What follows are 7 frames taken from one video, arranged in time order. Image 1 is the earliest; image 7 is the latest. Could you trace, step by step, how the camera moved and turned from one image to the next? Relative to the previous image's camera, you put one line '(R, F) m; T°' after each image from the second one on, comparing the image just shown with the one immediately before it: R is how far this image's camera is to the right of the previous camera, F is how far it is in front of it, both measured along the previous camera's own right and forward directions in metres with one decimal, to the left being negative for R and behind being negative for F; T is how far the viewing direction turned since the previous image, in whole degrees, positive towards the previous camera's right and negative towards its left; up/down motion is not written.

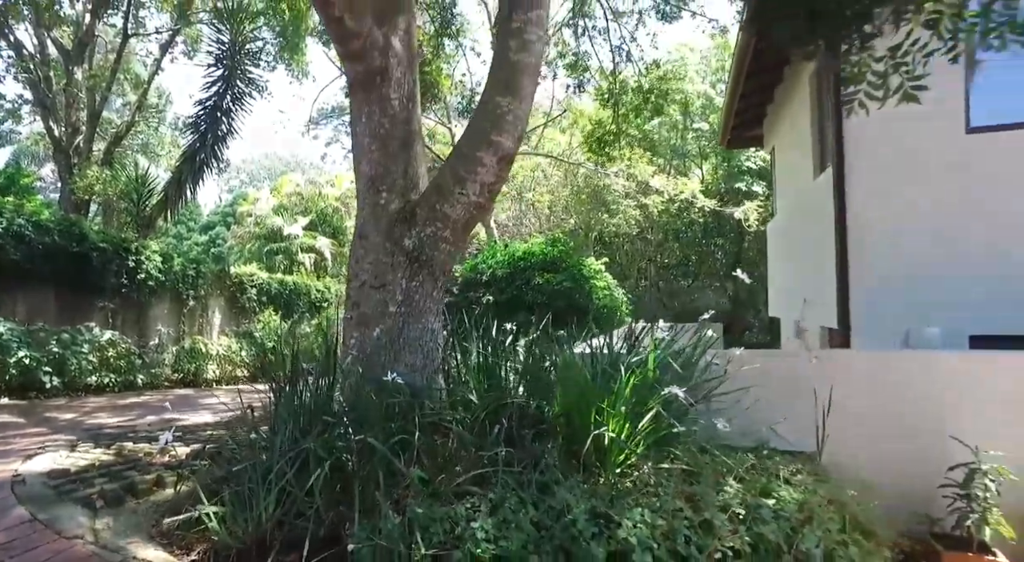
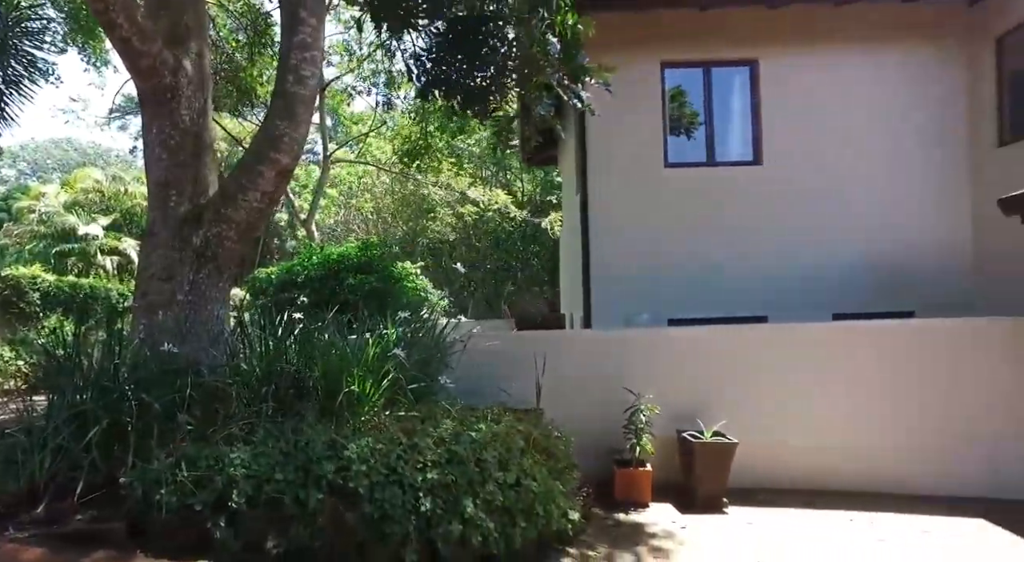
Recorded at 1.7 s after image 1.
(+0.6, -1.4) m; +14°
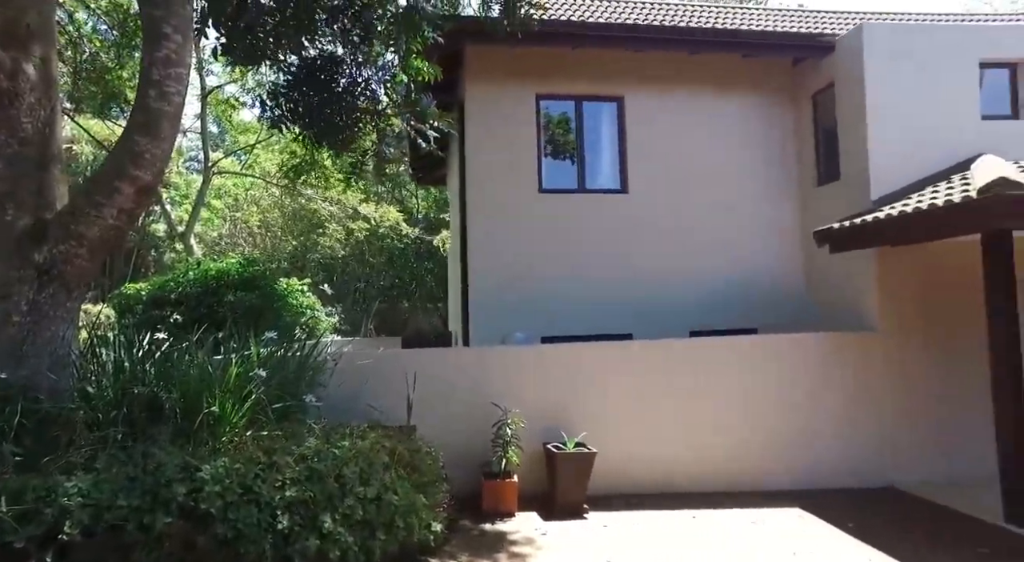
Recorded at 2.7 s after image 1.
(+0.3, -0.3) m; +9°
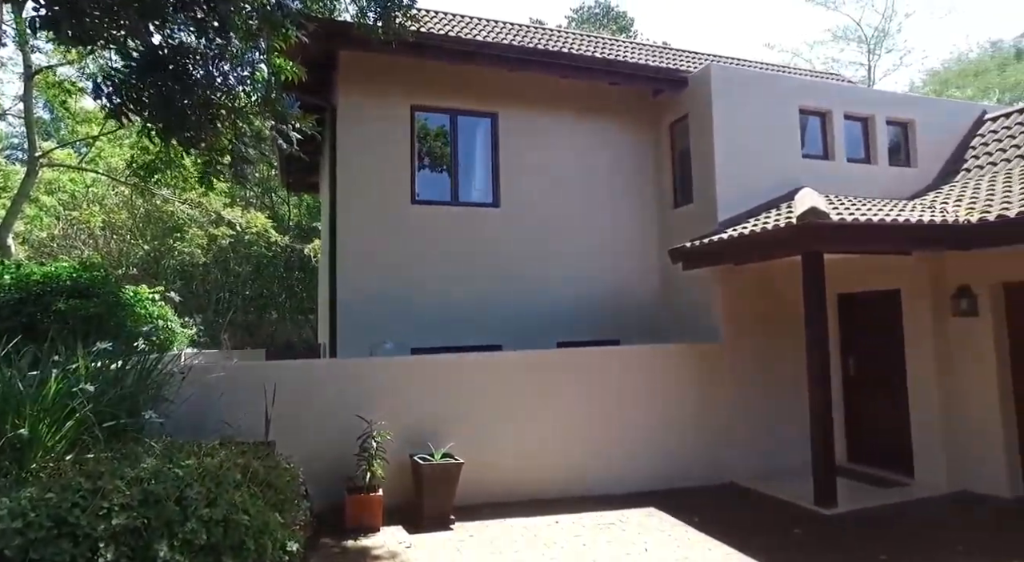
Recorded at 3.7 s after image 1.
(+0.1, -0.1) m; +11°
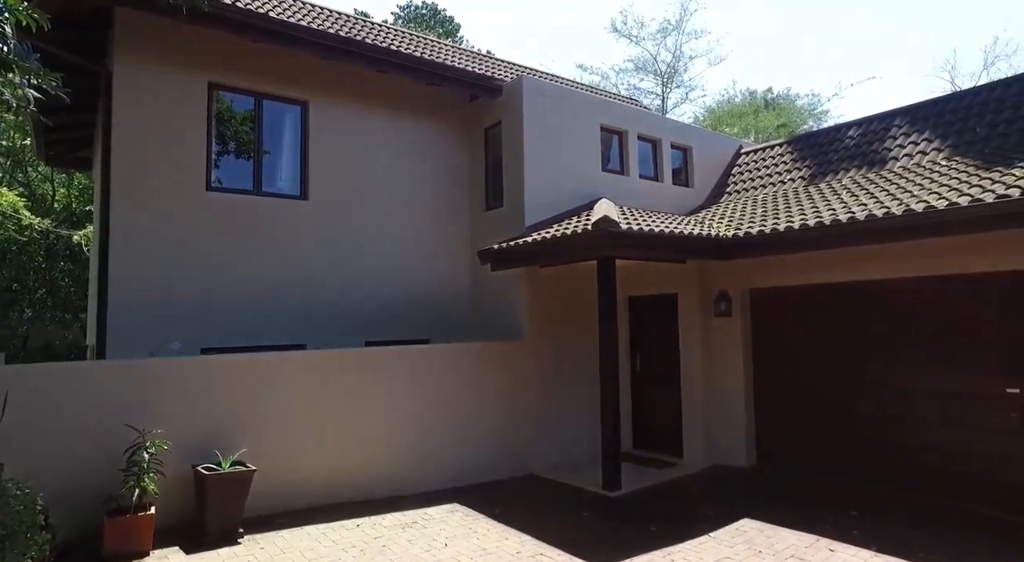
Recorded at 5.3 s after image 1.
(+0.1, 0.0) m; +17°
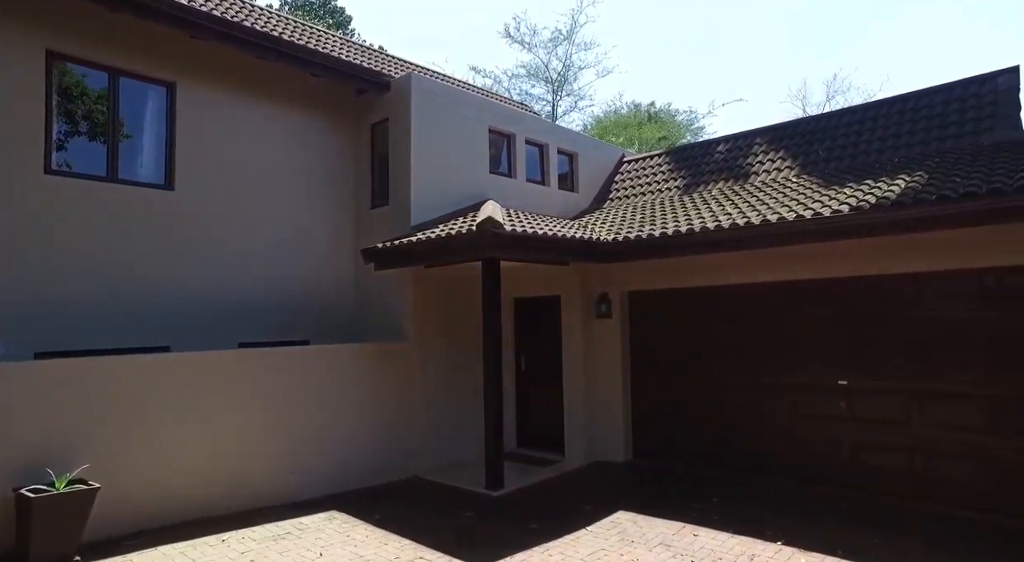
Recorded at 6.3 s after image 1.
(+0.1, +0.1) m; +10°
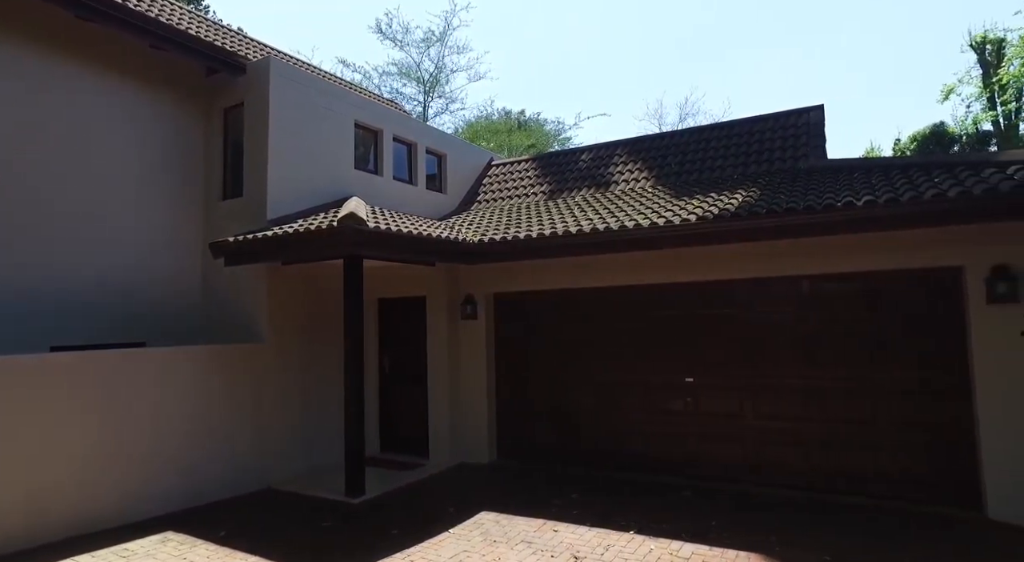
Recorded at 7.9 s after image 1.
(0.0, +0.1) m; +12°
